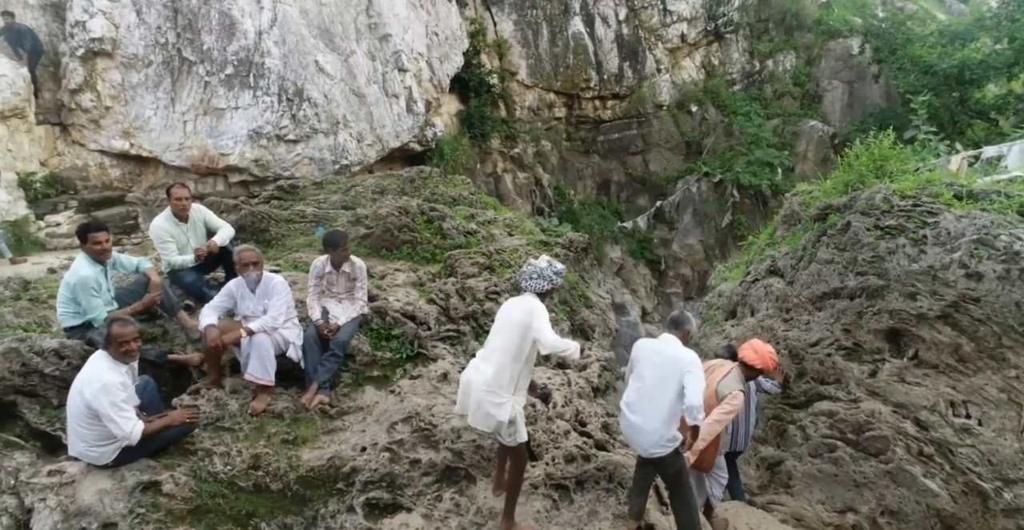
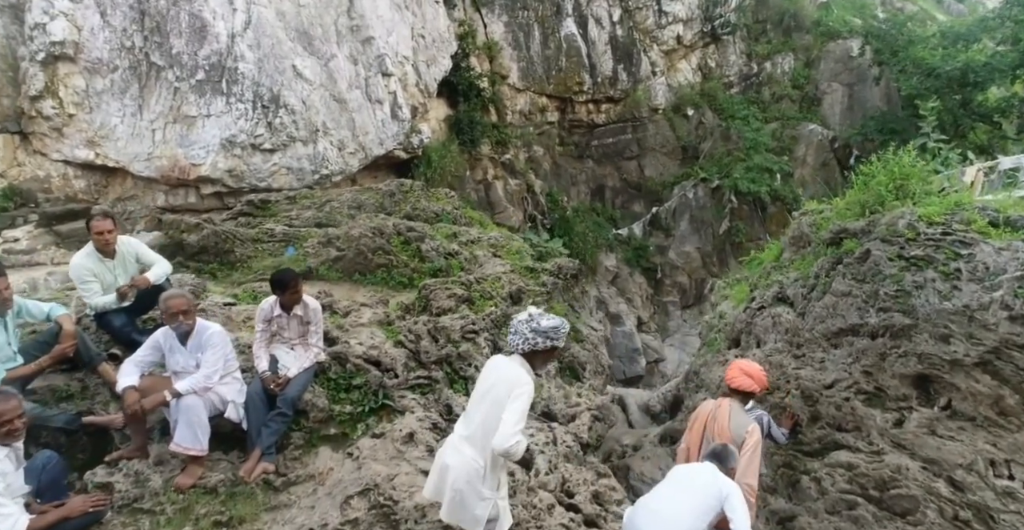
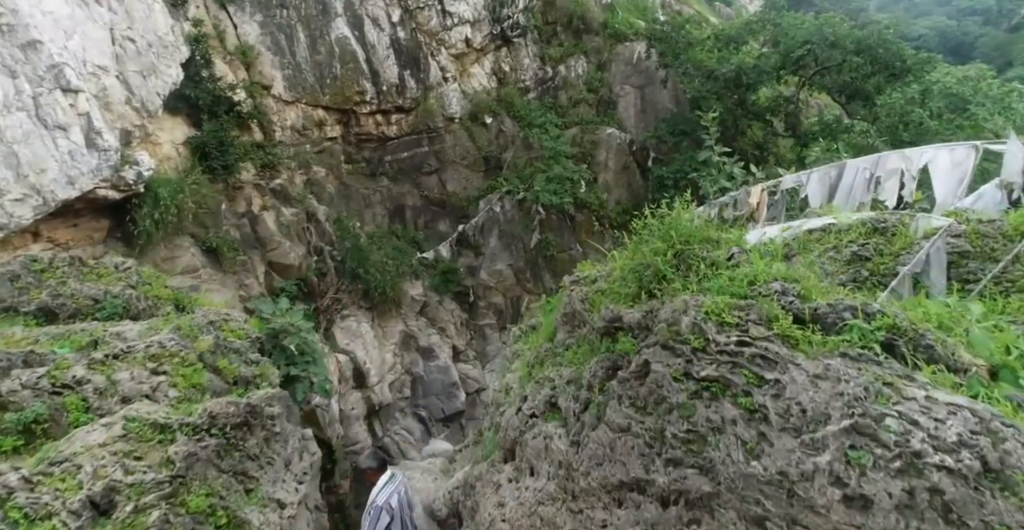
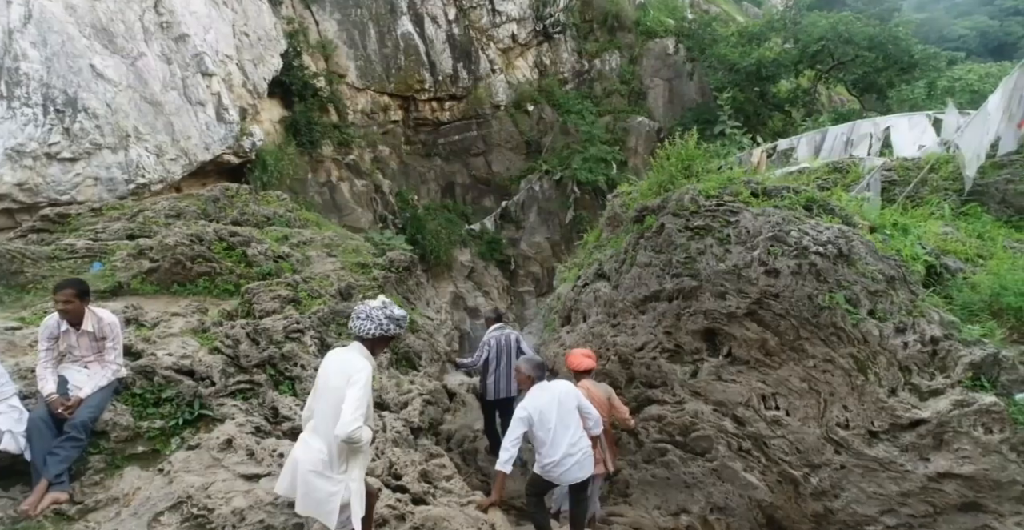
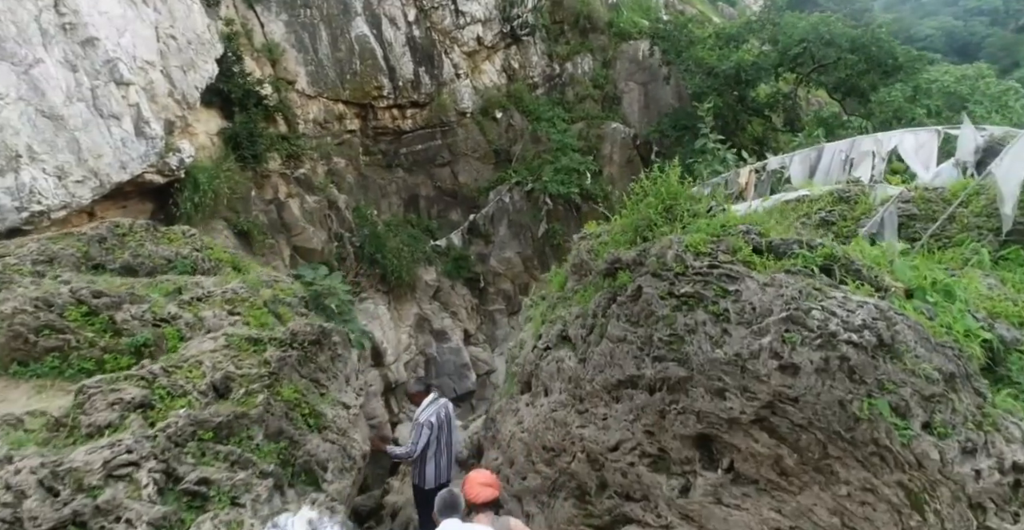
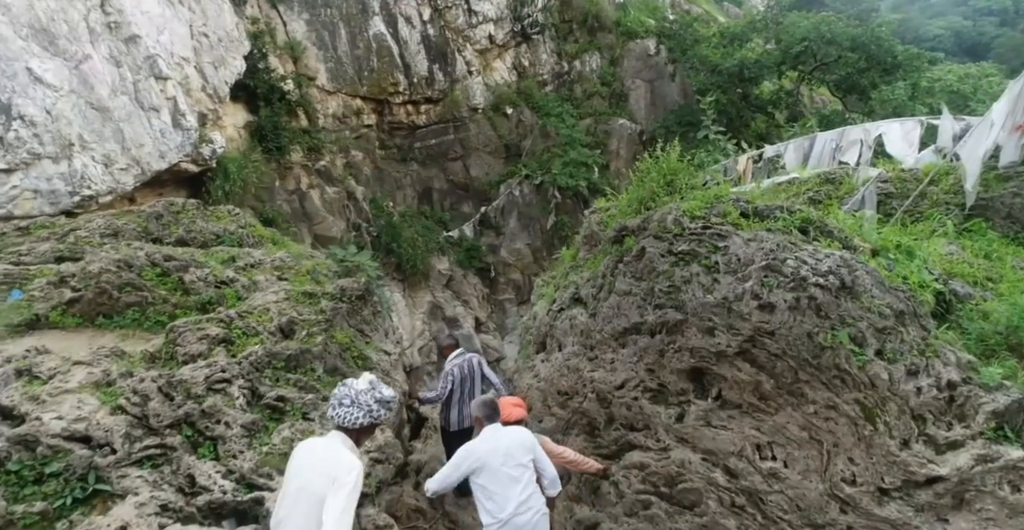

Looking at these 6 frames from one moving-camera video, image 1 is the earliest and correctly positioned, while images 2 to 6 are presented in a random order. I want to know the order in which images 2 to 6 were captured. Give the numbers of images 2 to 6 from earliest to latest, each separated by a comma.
2, 4, 6, 5, 3
